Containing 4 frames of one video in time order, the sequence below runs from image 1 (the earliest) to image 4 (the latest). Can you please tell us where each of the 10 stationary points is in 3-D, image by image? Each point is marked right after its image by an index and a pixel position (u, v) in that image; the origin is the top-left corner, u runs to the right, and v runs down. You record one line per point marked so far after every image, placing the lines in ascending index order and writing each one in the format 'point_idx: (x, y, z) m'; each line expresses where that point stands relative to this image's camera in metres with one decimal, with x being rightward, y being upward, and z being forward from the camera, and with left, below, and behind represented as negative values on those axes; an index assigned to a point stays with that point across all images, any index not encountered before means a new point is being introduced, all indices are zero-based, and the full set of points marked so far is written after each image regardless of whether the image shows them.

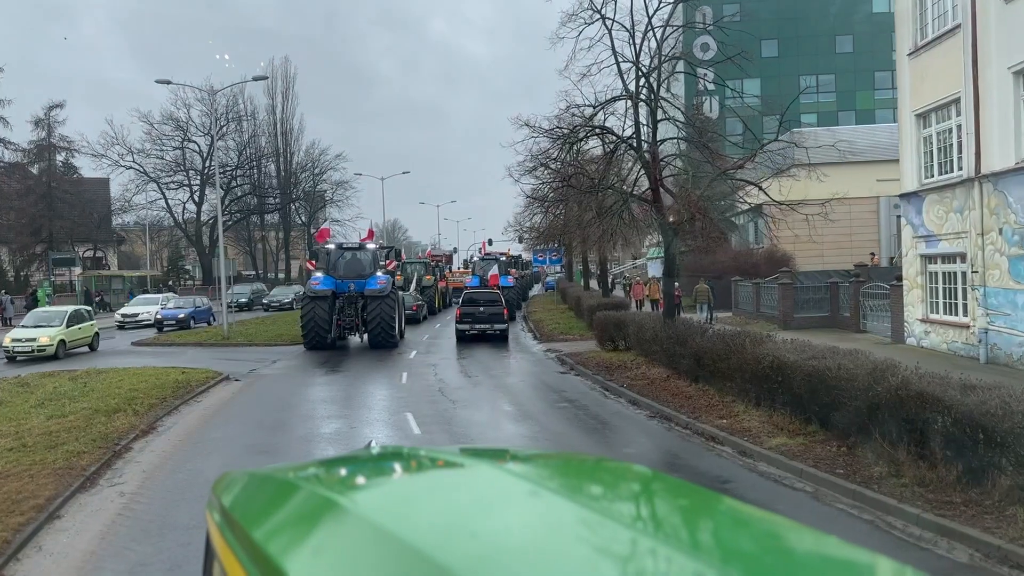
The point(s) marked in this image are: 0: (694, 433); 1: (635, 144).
0: (+2.5, -2.0, +10.5) m
1: (+2.7, +3.1, +16.4) m
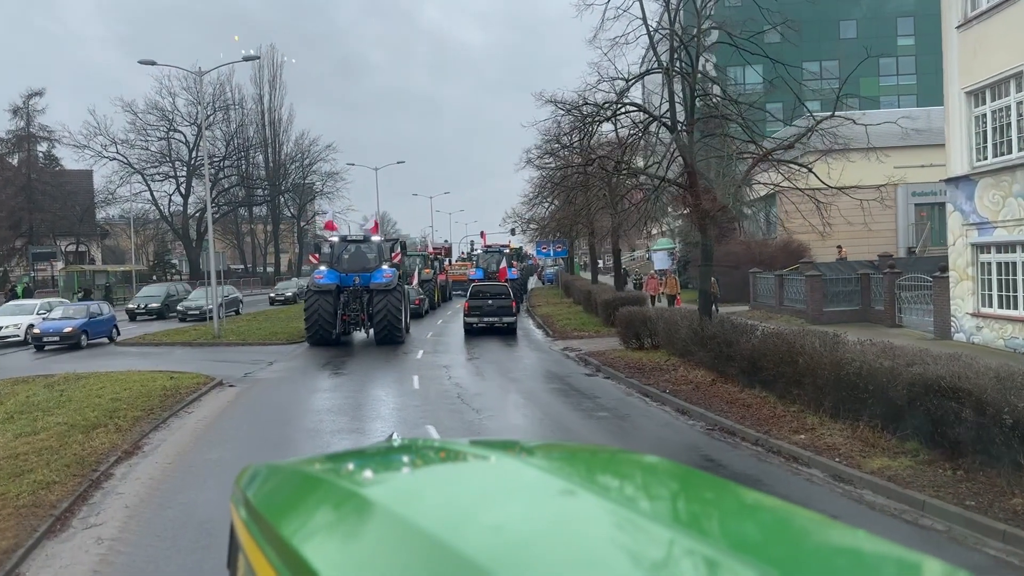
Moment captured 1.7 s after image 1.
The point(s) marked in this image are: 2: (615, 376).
0: (+3.0, -1.9, +9.1) m
1: (+3.1, +3.2, +15.0) m
2: (+1.9, -1.7, +14.6) m
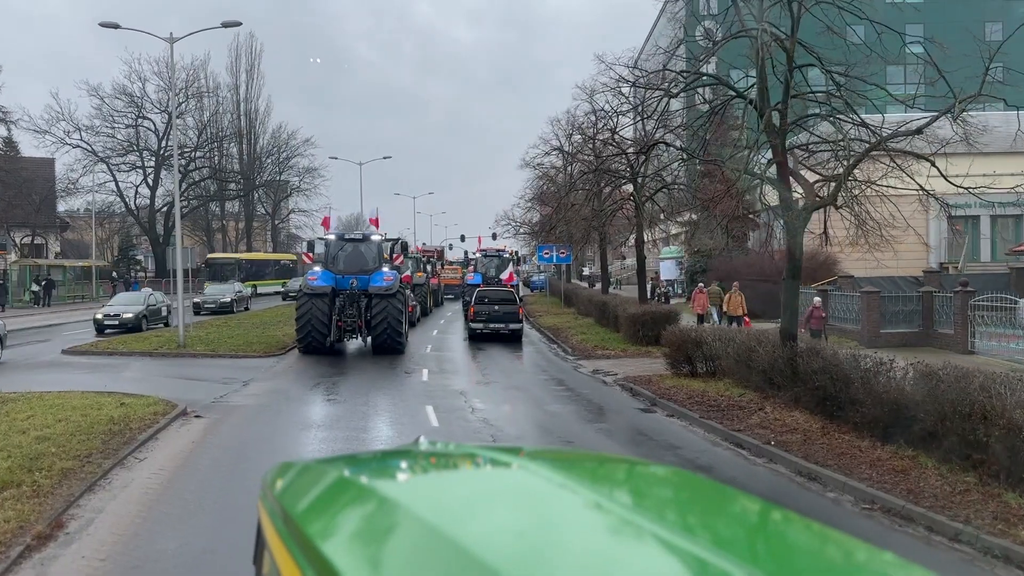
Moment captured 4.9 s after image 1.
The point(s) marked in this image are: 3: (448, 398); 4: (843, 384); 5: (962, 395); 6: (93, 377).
0: (+3.8, -2.2, +6.3) m
1: (+3.8, +2.9, +12.2) m
2: (+2.6, -1.9, +11.7) m
3: (-1.2, -2.0, +13.9) m
4: (+4.3, -1.2, +10.1) m
5: (+4.7, -1.1, +8.0) m
6: (-8.5, -1.8, +15.6) m
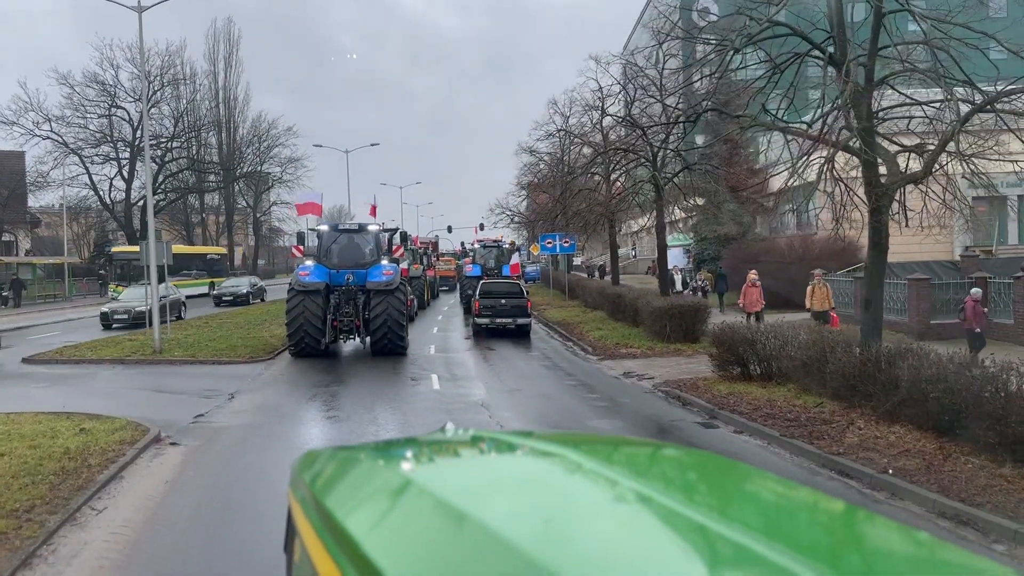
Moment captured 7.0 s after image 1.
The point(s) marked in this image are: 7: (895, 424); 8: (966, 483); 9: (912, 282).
0: (+4.5, -2.1, +4.5) m
1: (+4.2, +3.1, +10.3) m
2: (+3.1, -1.8, +9.9) m
3: (-0.7, -1.9, +12.0) m
4: (+4.8, -1.1, +8.3) m
5: (+5.2, -1.0, +6.2) m
6: (-8.1, -1.8, +13.6) m
7: (+4.6, -1.6, +9.4) m
8: (+4.3, -1.8, +7.3) m
9: (+9.3, +0.1, +17.9) m
